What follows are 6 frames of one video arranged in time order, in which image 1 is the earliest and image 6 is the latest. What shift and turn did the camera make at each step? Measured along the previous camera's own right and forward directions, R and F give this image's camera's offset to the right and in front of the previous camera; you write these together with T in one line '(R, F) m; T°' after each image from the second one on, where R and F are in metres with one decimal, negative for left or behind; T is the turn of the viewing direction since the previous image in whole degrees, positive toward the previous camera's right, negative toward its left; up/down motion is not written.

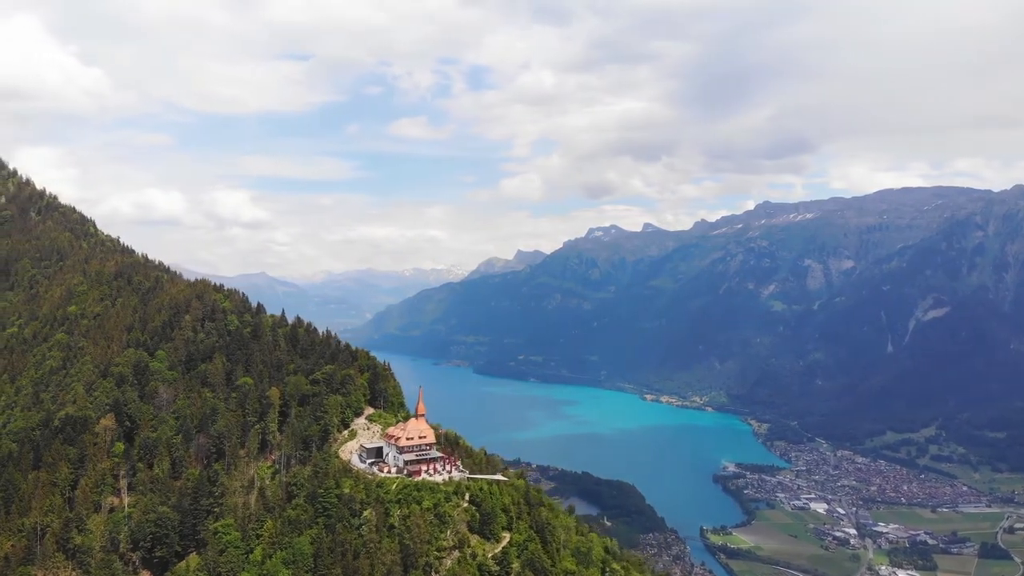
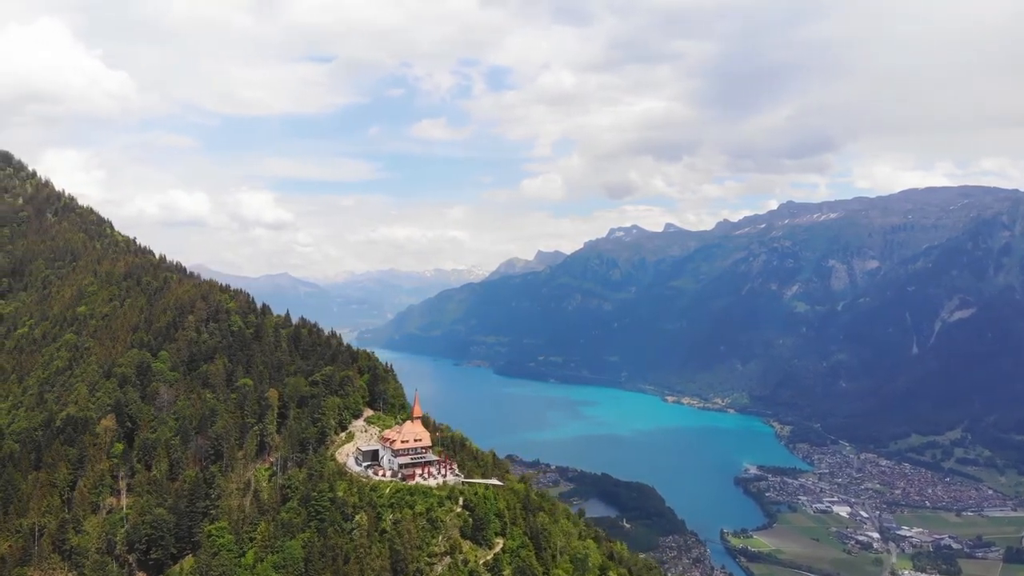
(+1.4, +1.0) m; -1°
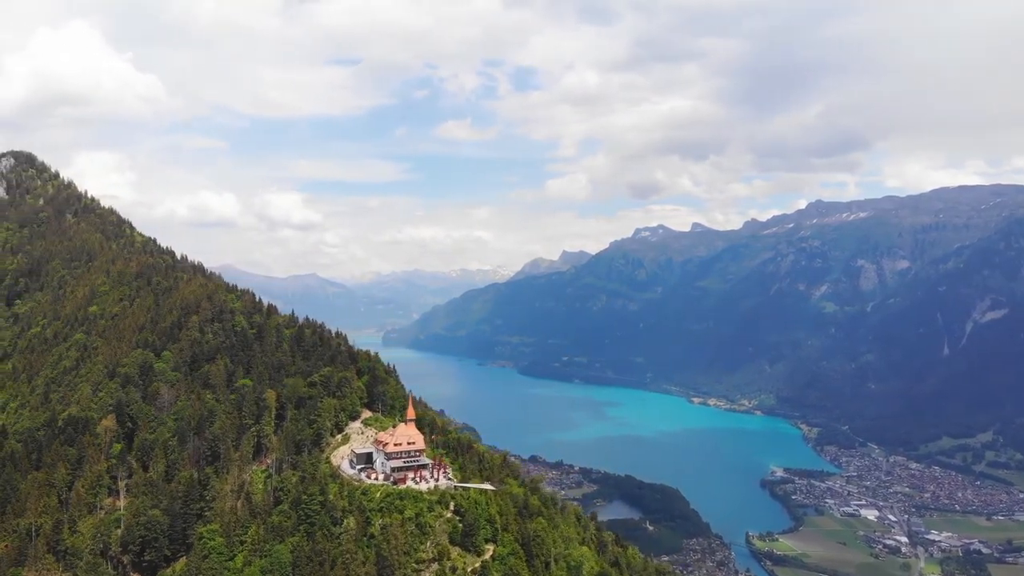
(+1.8, +1.1) m; -2°
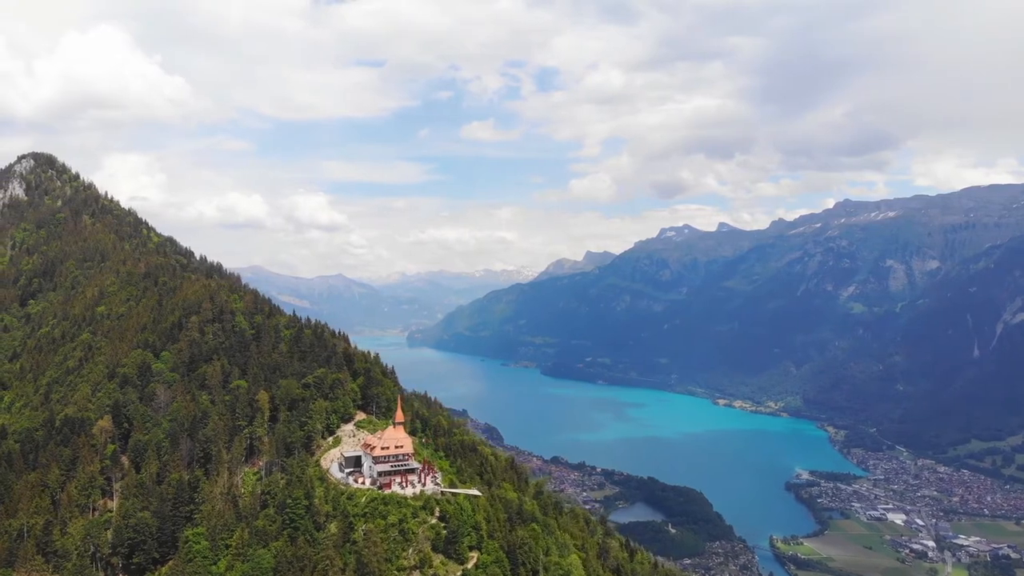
(+2.0, +1.1) m; -2°
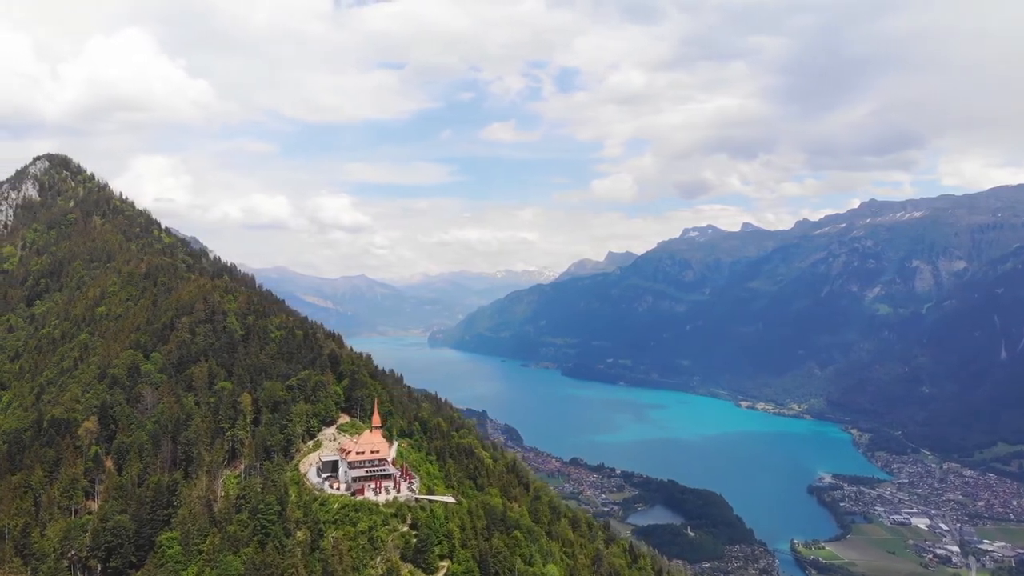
(+2.5, +1.3) m; -1°
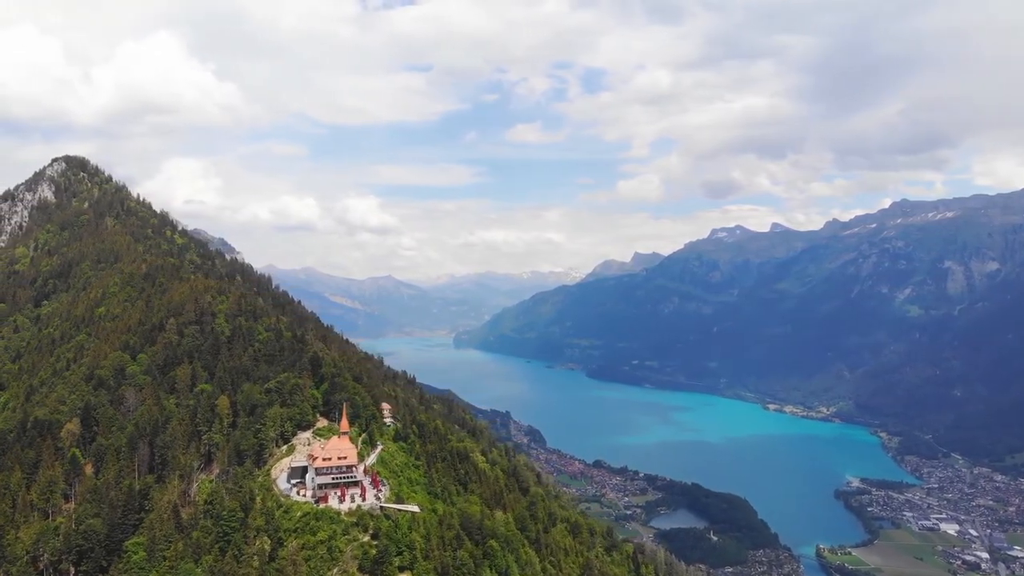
(+3.1, +1.5) m; -2°
